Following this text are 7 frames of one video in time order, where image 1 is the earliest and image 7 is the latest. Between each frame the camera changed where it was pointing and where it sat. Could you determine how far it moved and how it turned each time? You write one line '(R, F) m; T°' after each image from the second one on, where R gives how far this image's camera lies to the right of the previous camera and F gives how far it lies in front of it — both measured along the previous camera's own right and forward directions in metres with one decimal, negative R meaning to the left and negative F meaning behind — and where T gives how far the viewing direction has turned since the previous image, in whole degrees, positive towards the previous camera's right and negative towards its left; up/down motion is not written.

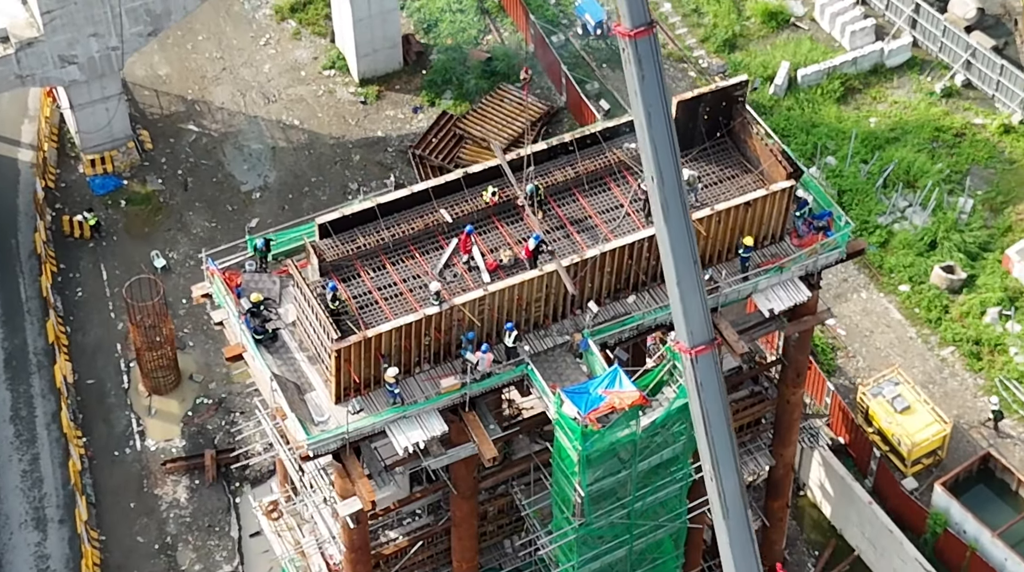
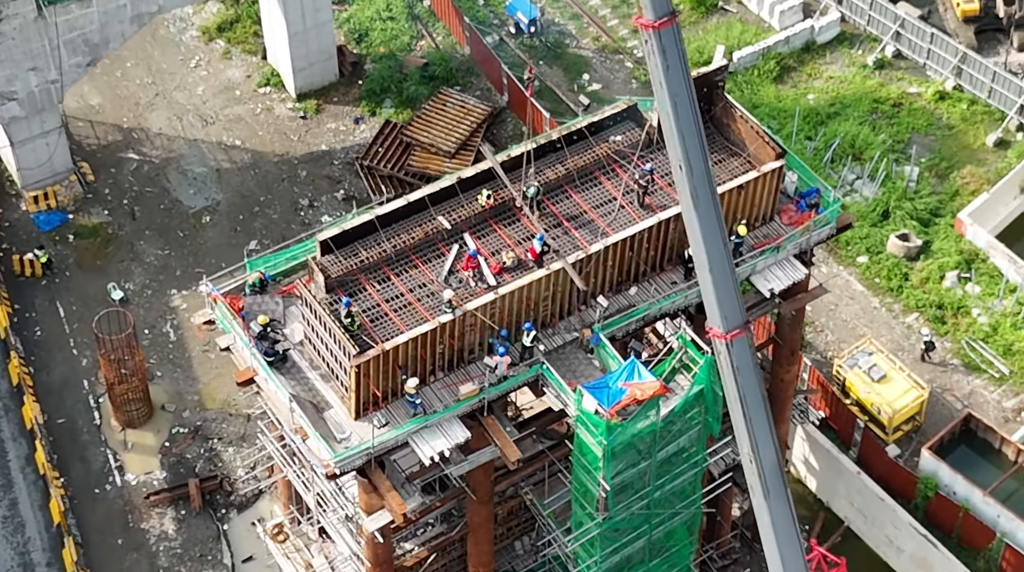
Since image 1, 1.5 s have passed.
(-1.3, +0.1) m; +3°
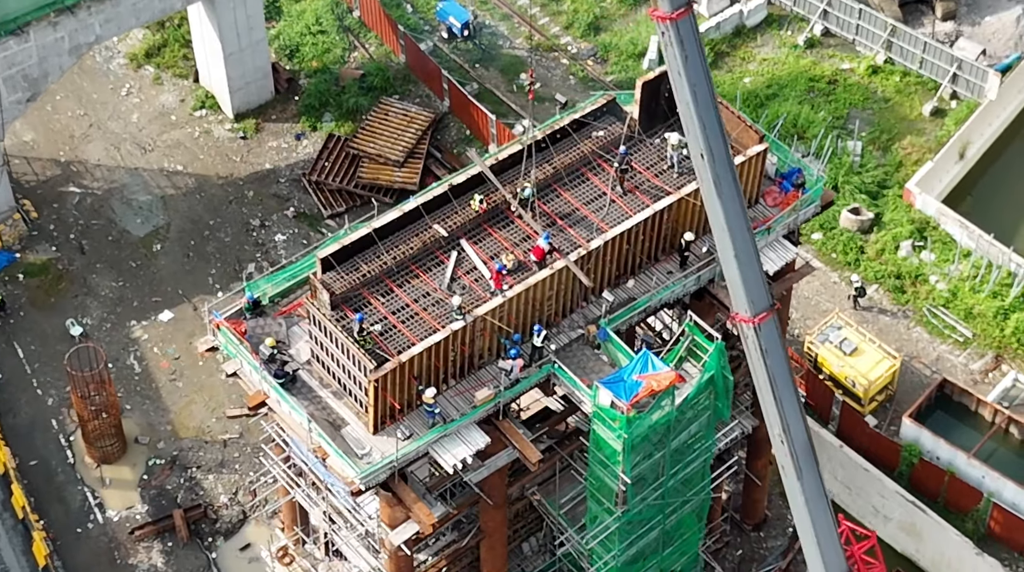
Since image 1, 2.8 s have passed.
(-1.3, +0.1) m; +3°
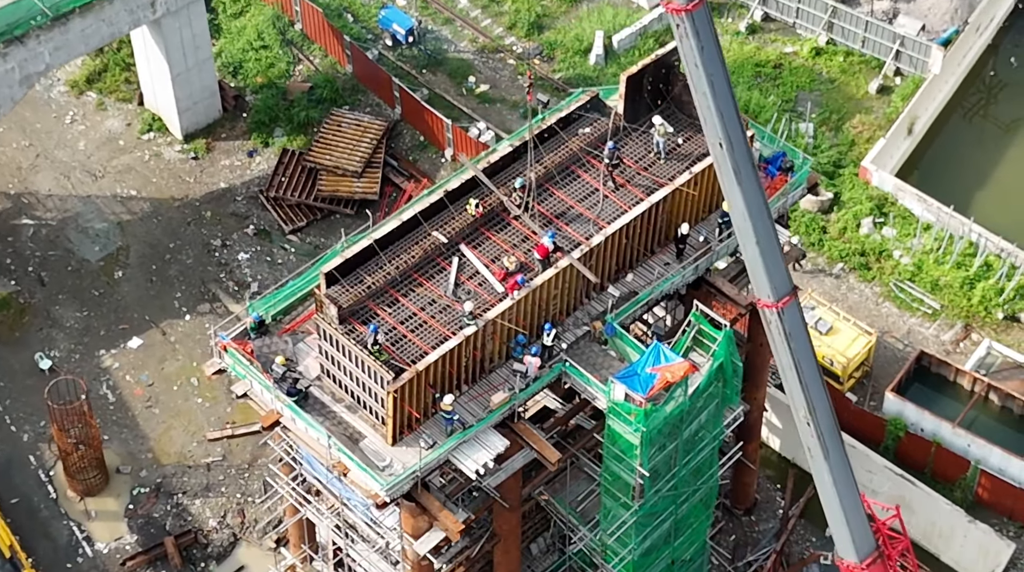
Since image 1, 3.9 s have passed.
(-1.1, 0.0) m; +3°
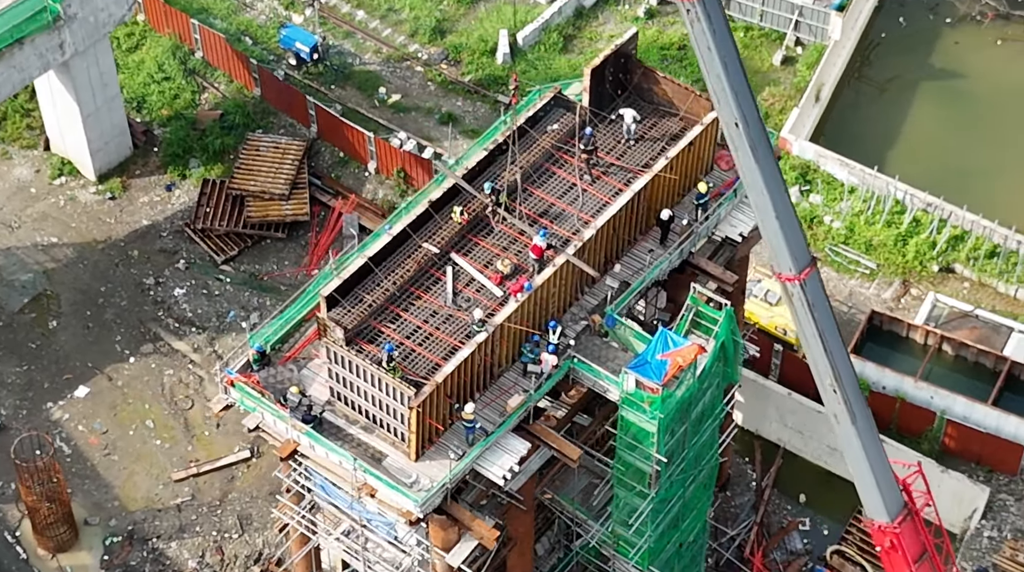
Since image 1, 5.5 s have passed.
(-1.7, 0.0) m; +4°
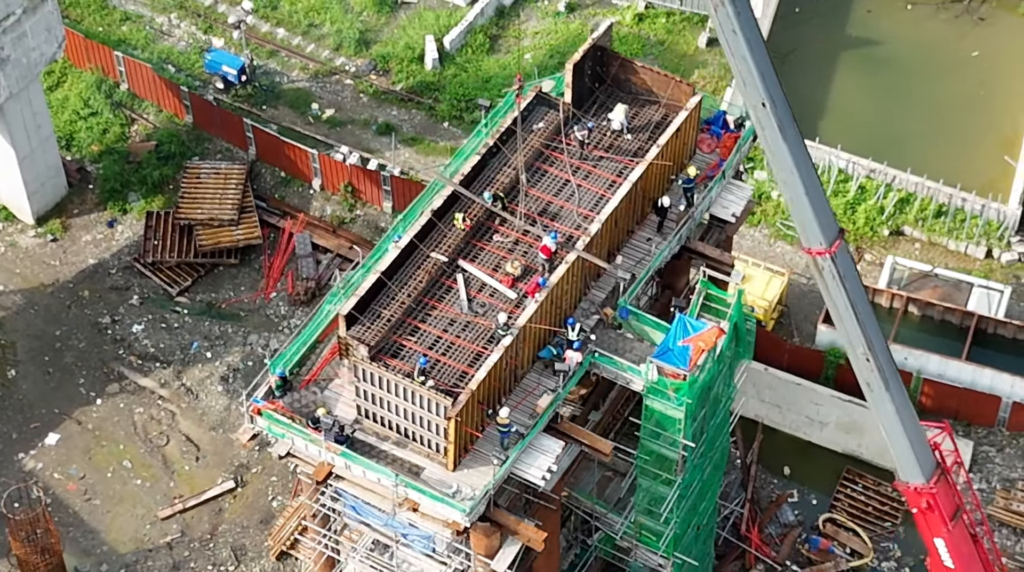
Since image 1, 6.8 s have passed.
(-1.6, 0.0) m; +4°
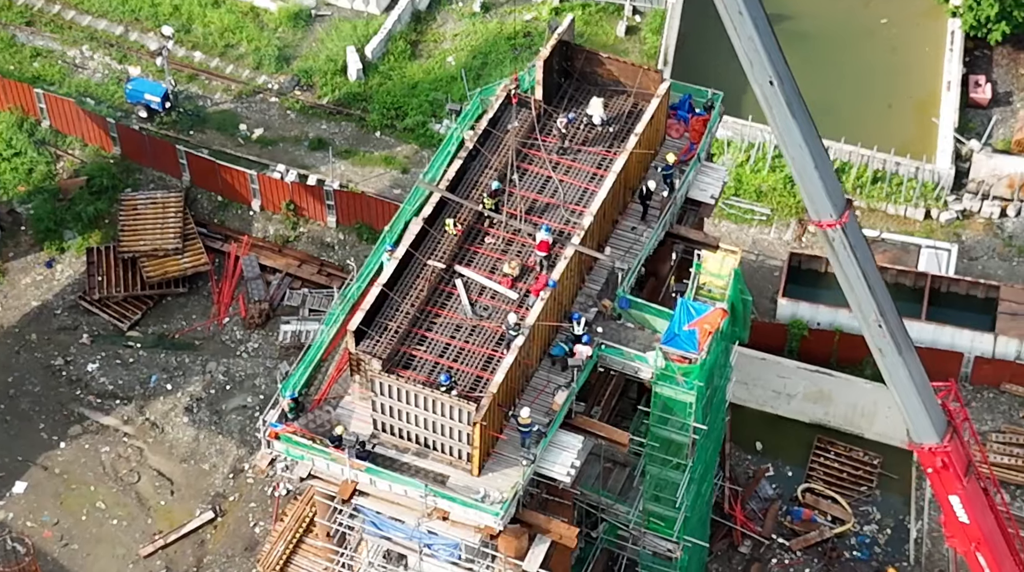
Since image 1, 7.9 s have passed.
(-1.4, -0.1) m; +4°
